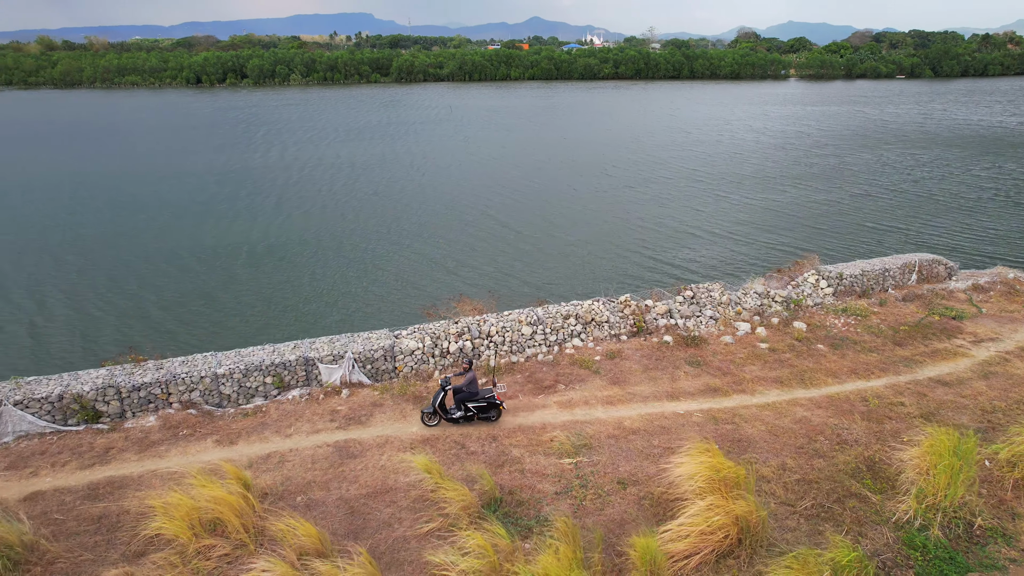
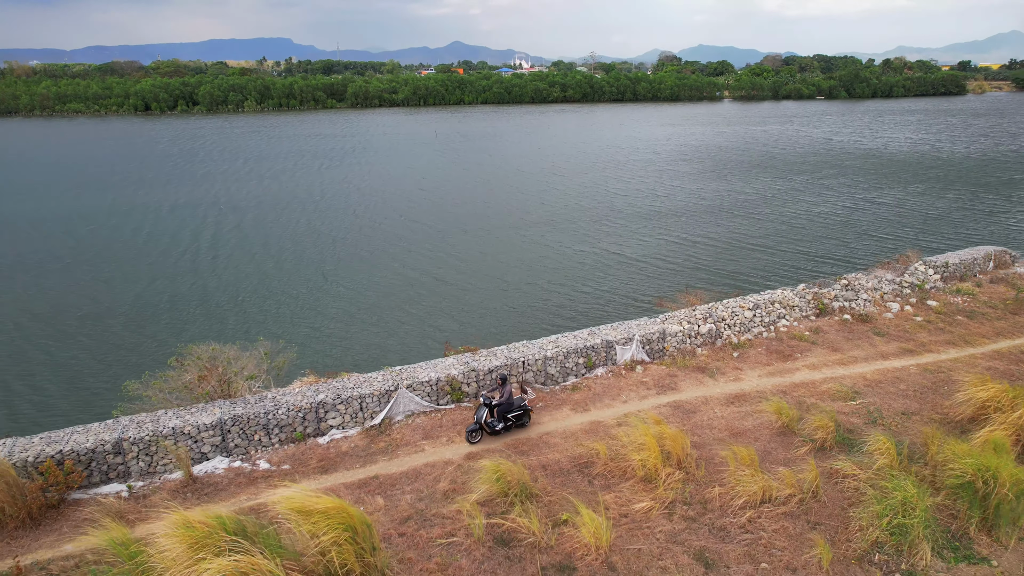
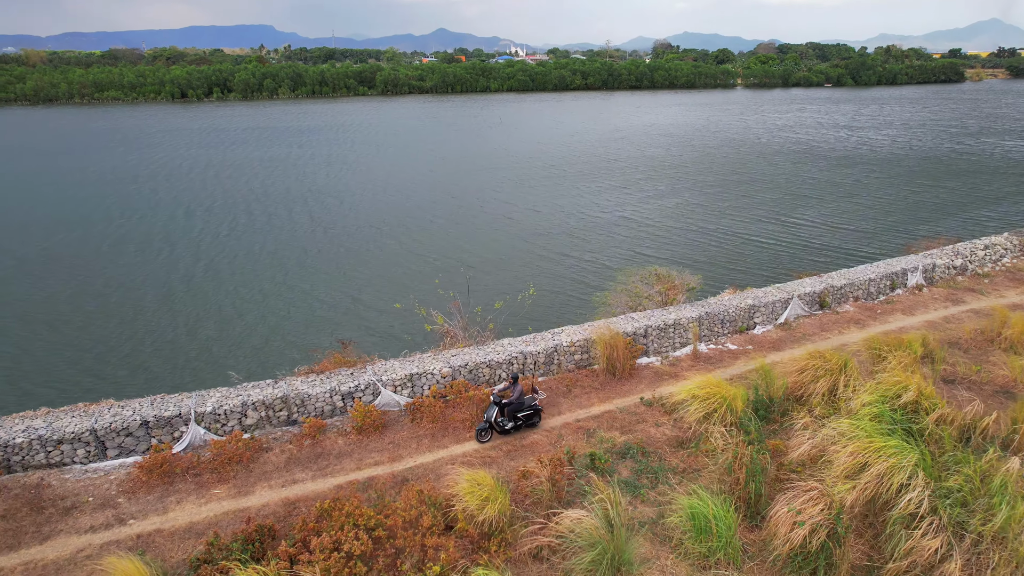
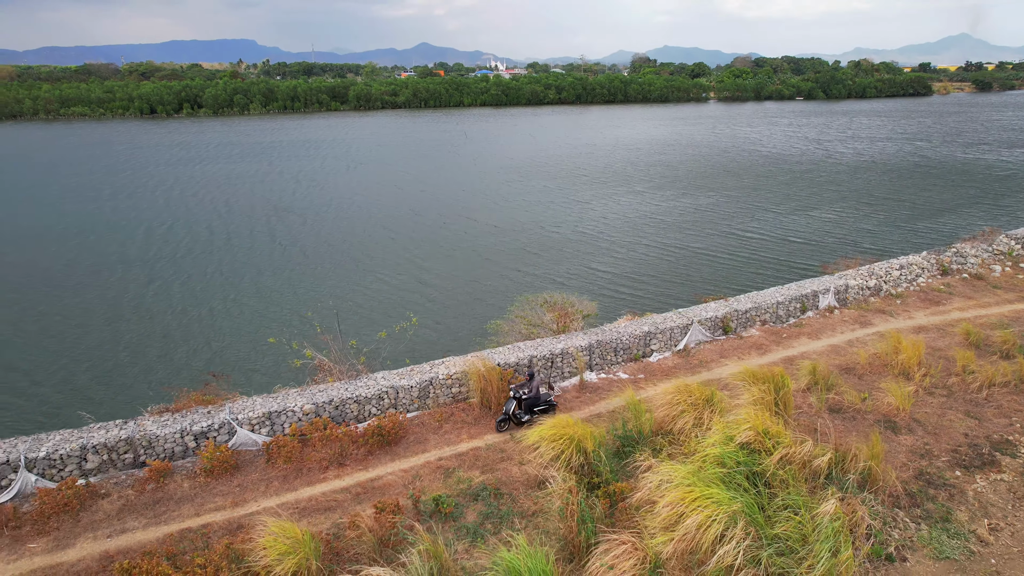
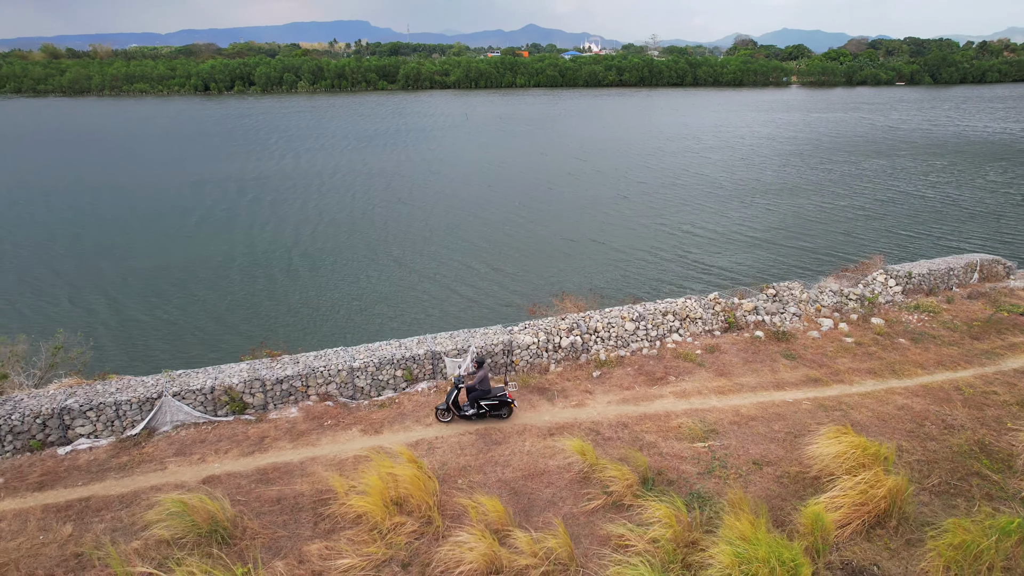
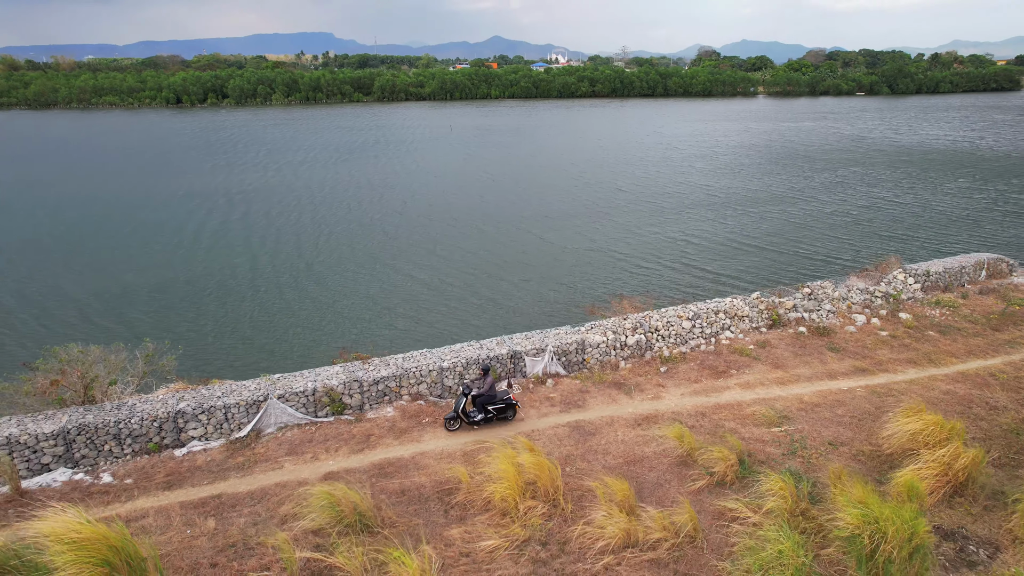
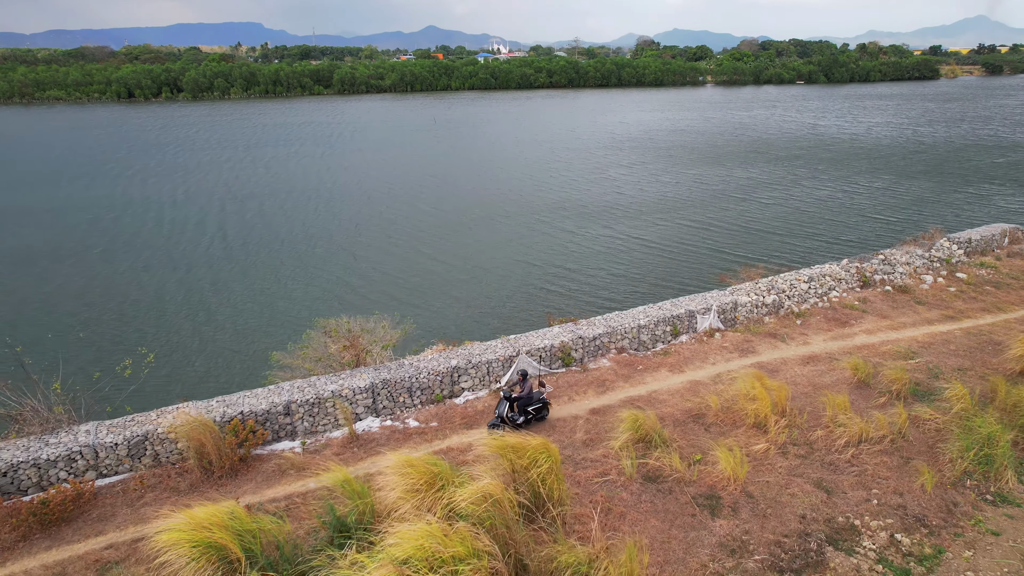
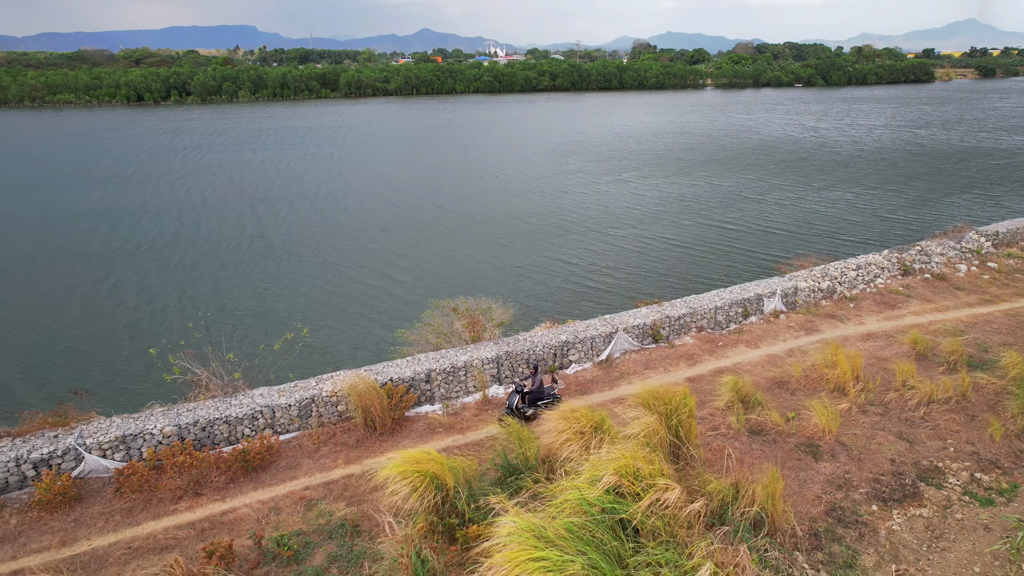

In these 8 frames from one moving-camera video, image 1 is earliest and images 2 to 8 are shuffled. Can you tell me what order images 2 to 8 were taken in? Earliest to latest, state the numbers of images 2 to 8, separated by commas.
5, 6, 2, 7, 8, 4, 3
